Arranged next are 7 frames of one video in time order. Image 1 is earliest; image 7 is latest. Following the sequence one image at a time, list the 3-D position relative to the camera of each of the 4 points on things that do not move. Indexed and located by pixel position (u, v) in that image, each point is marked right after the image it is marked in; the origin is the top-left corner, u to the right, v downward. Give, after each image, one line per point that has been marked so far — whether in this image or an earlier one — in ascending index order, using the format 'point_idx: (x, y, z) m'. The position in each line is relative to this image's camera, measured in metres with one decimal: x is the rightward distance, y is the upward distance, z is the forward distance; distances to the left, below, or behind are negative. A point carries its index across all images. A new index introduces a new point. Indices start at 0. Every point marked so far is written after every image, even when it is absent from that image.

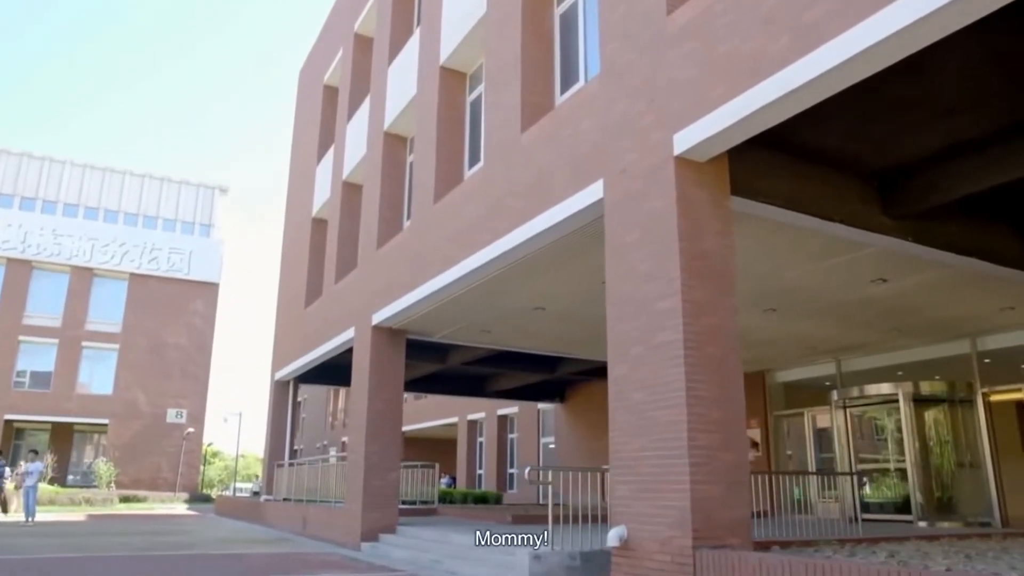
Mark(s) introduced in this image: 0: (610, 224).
0: (+0.9, +0.6, +7.0) m
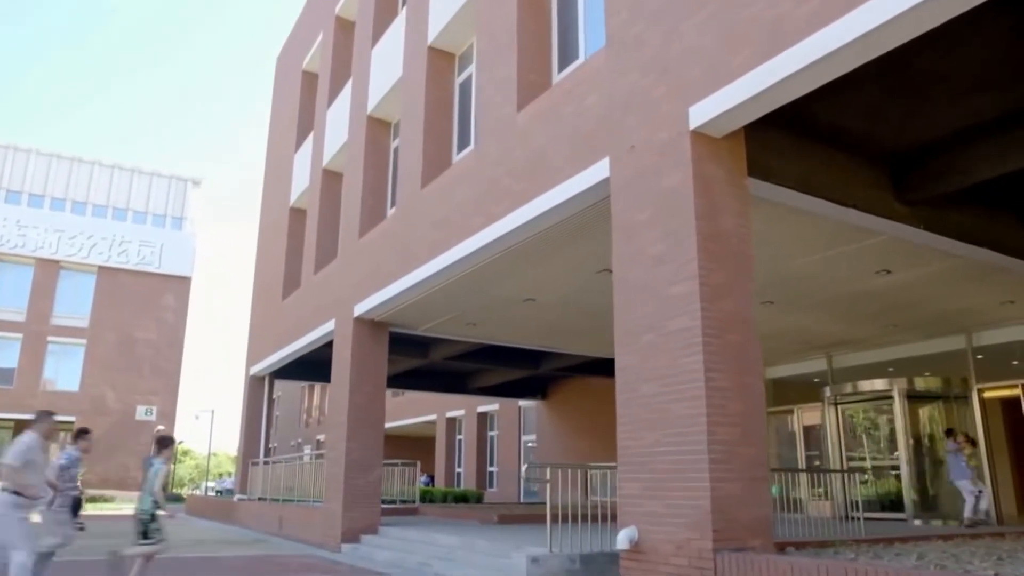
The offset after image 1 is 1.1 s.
0: (+0.9, +0.7, +6.6) m
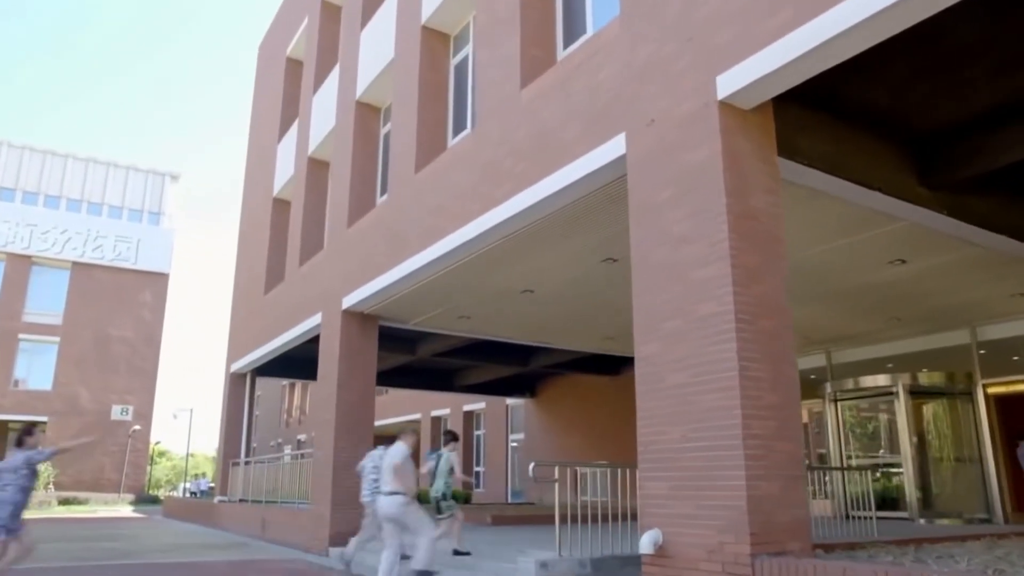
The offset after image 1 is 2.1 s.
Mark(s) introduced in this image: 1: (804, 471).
0: (+1.0, +0.8, +6.1) m
1: (+1.9, -1.2, +5.0) m
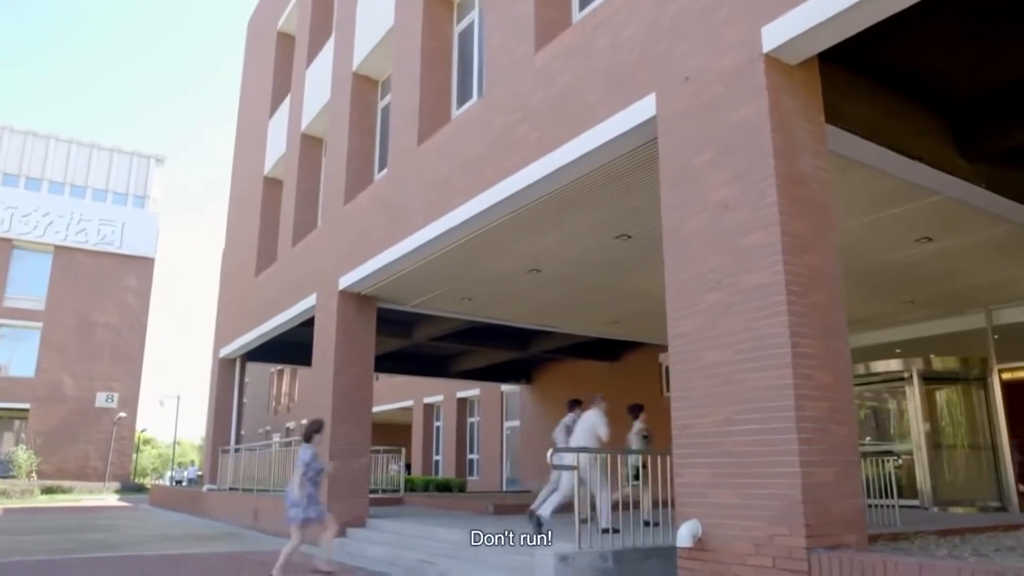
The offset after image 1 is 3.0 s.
0: (+1.1, +1.0, +5.7) m
1: (+2.1, -1.0, +4.6) m
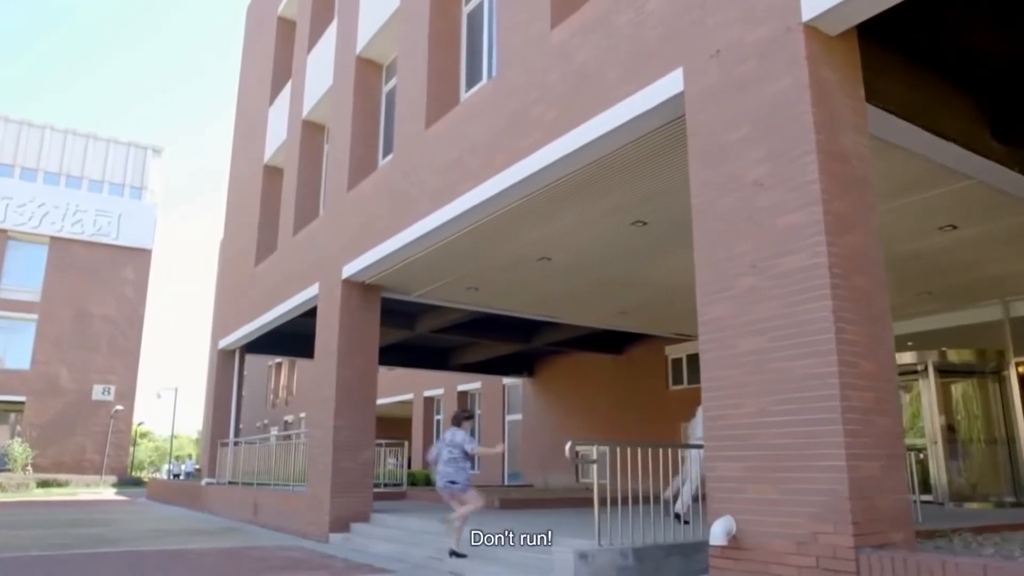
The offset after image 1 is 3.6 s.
0: (+1.3, +1.2, +5.4) m
1: (+2.2, -0.9, +4.3) m
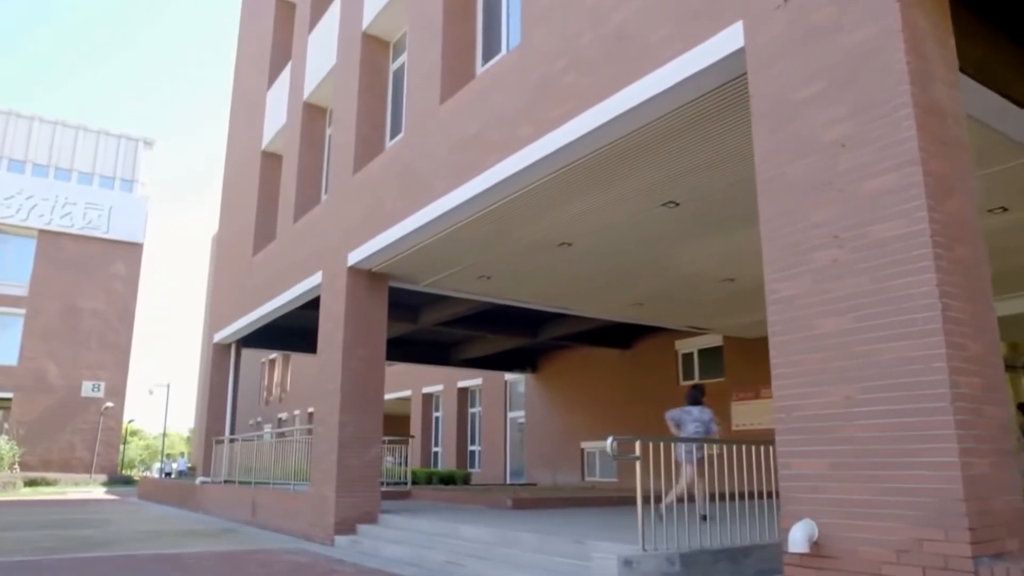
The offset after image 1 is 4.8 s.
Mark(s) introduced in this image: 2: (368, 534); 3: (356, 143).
0: (+1.5, +1.3, +4.8) m
1: (+2.5, -0.8, +3.8) m
2: (-1.8, -3.1, +9.6) m
3: (-2.2, +2.0, +10.9) m
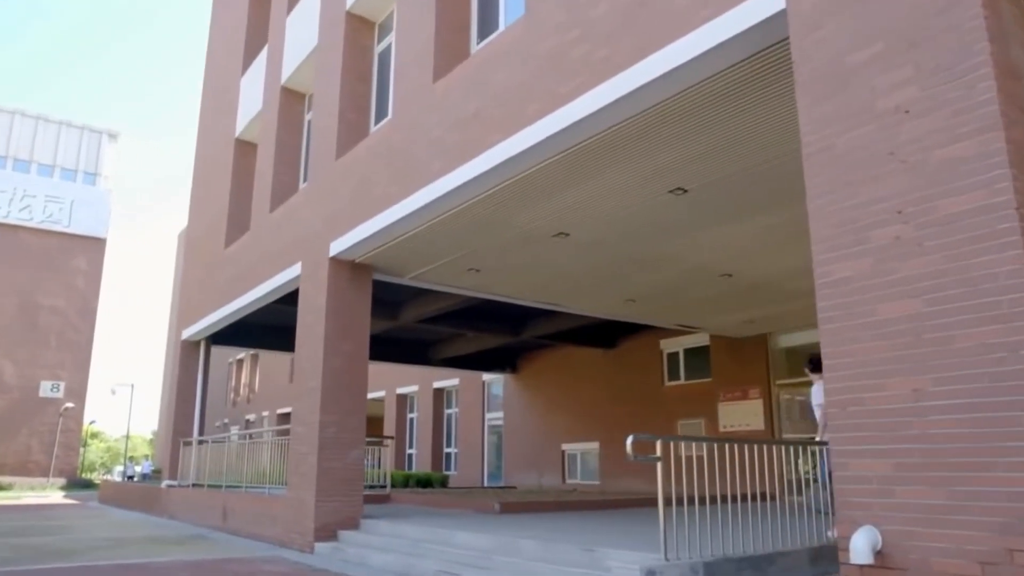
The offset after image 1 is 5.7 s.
0: (+1.7, +1.4, +4.4) m
1: (+2.6, -0.7, +3.4) m
2: (-1.9, -3.0, +9.0) m
3: (-2.3, +2.2, +10.3) m
